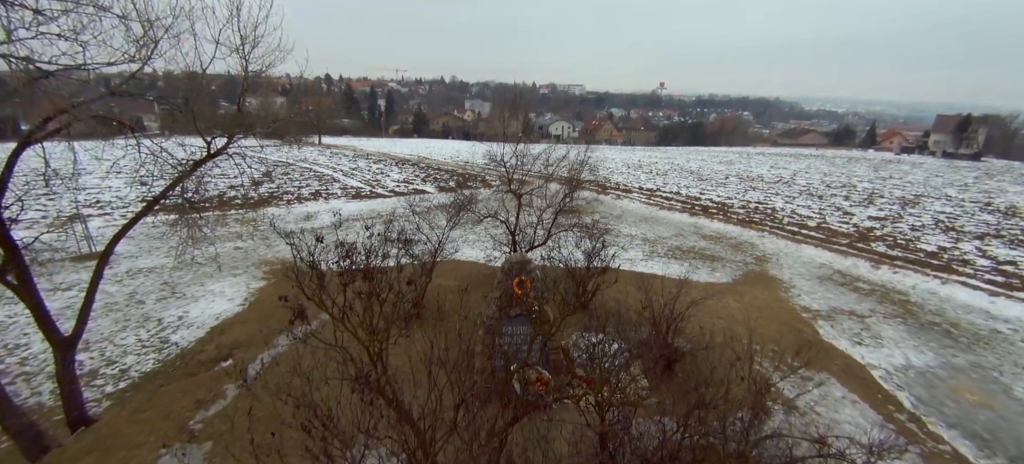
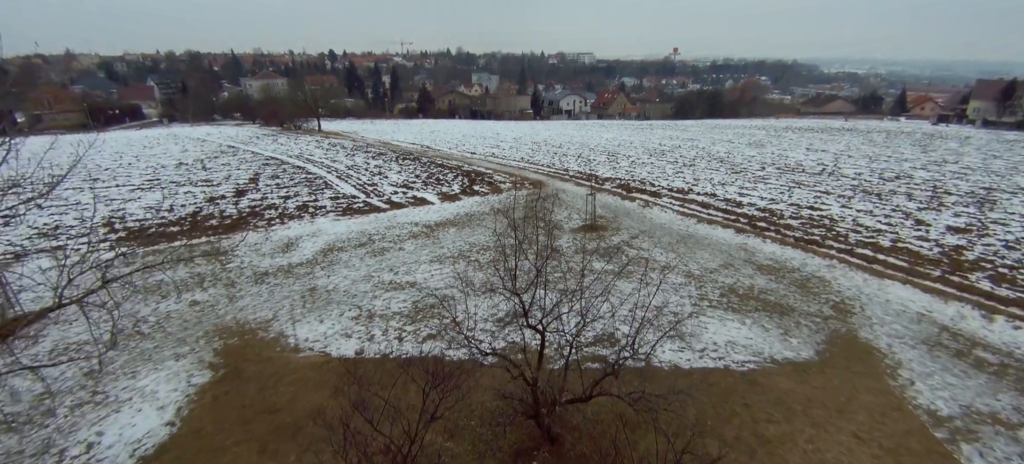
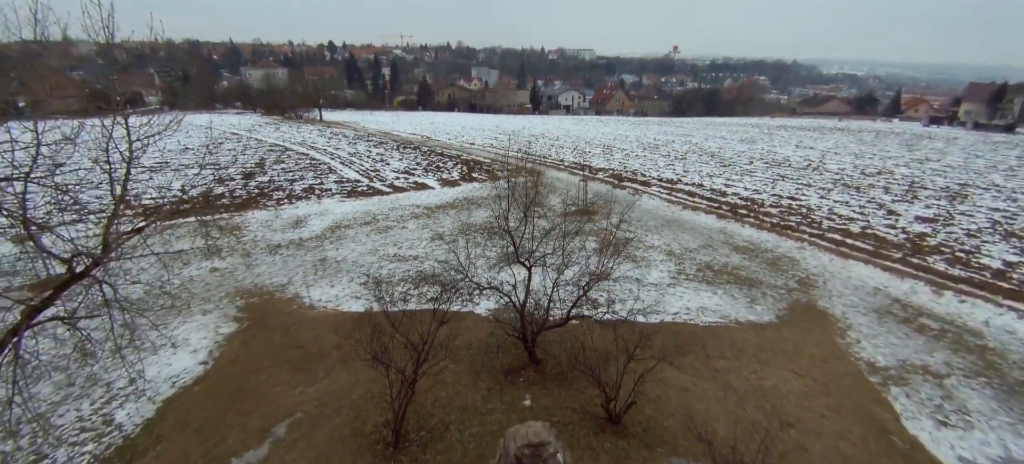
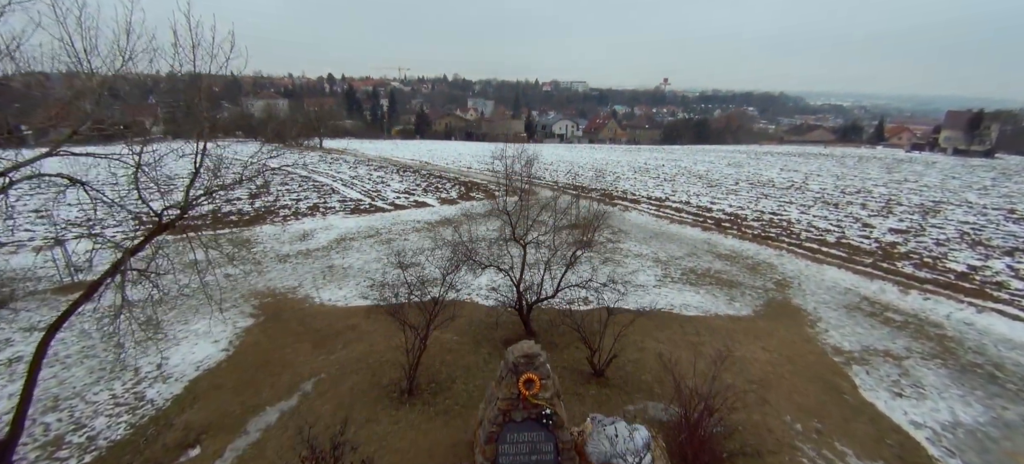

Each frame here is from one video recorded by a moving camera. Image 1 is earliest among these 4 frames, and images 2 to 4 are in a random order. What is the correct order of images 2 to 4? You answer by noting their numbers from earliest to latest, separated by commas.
4, 3, 2
